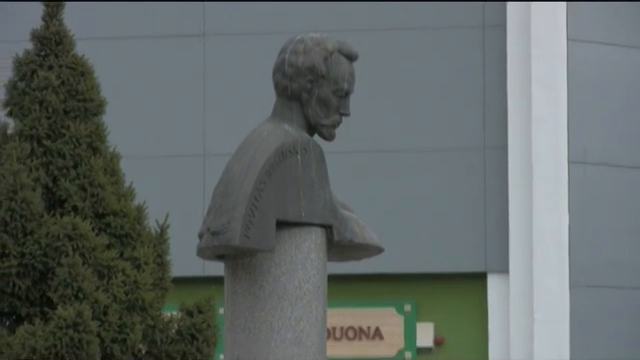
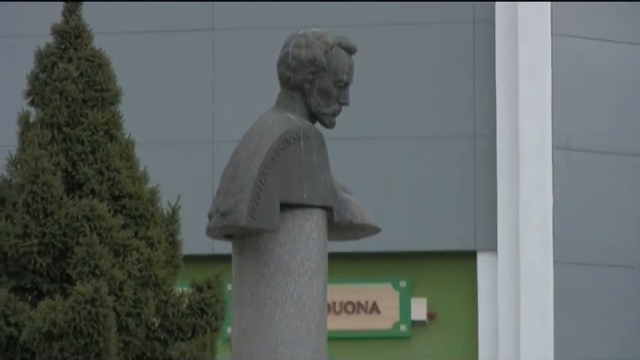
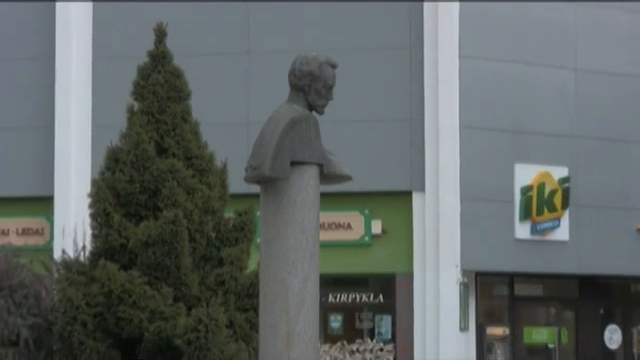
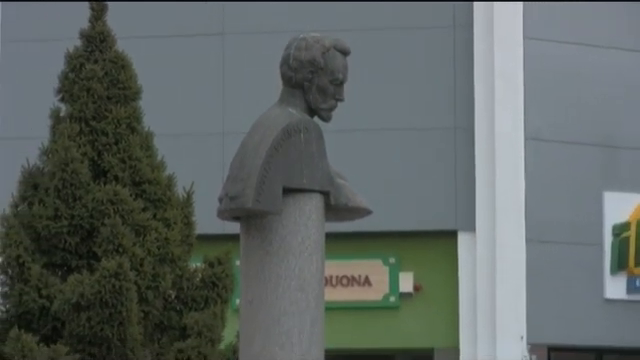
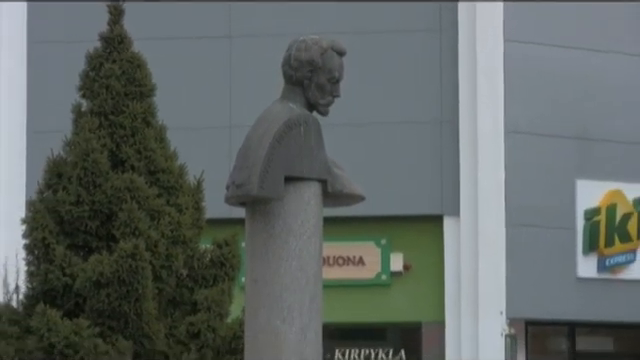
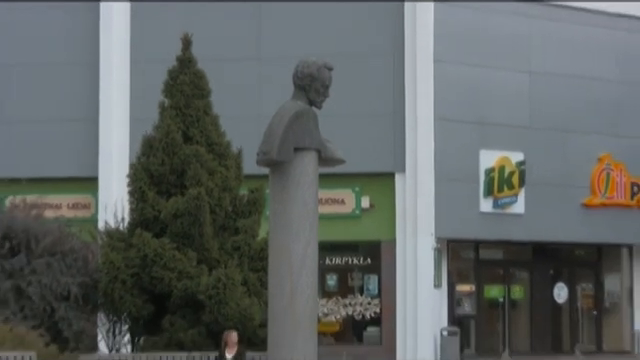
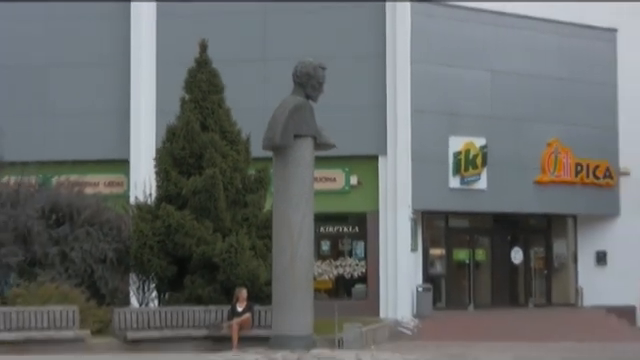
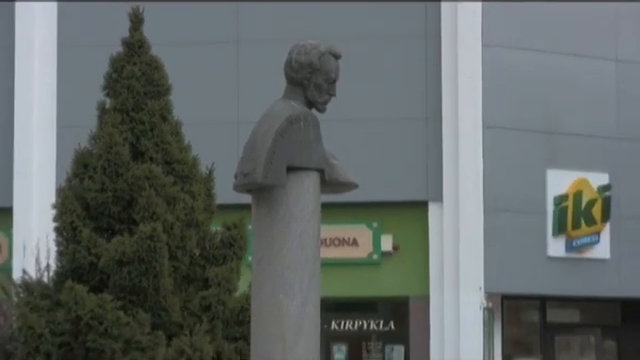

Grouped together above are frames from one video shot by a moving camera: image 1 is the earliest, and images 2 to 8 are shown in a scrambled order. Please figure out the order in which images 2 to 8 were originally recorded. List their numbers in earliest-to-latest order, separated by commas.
2, 4, 5, 8, 3, 6, 7
